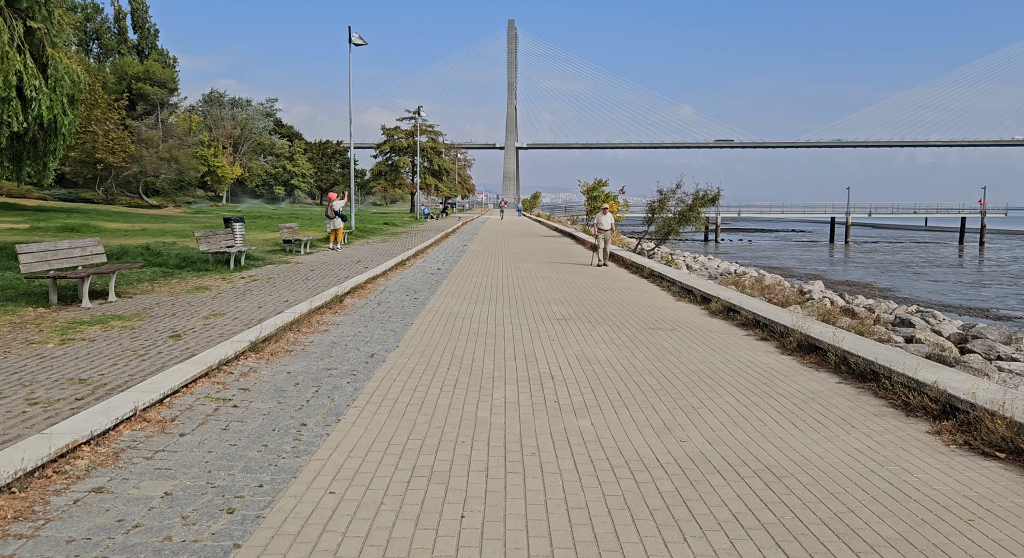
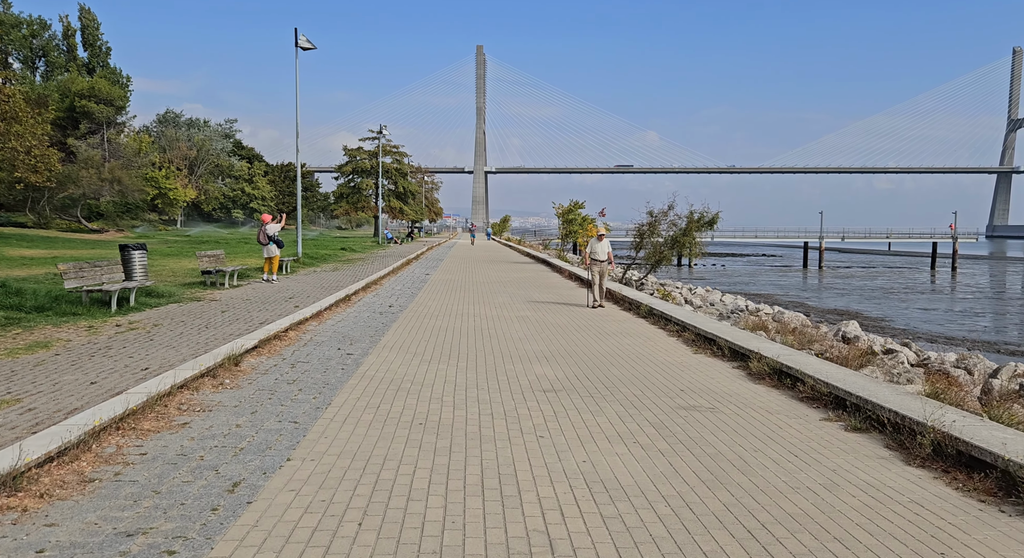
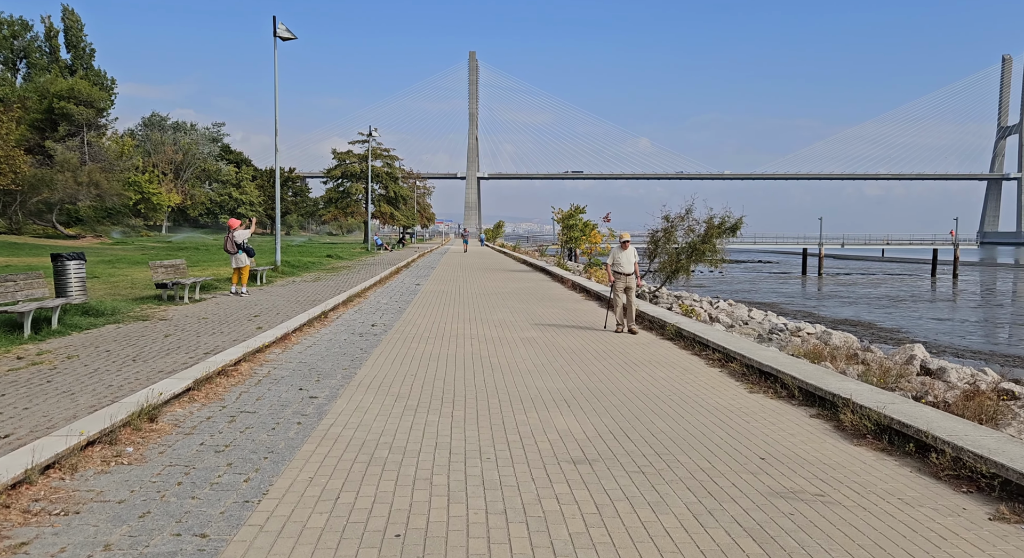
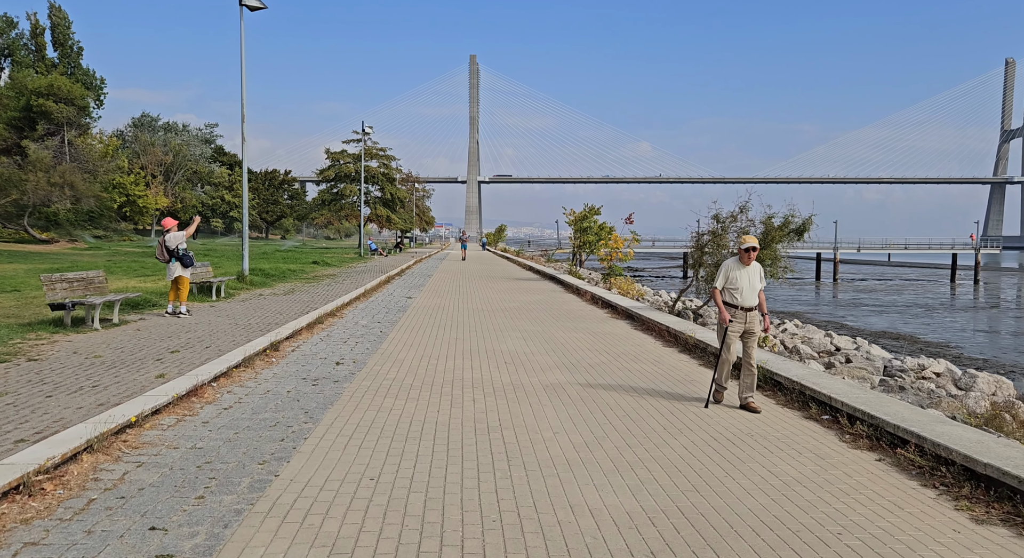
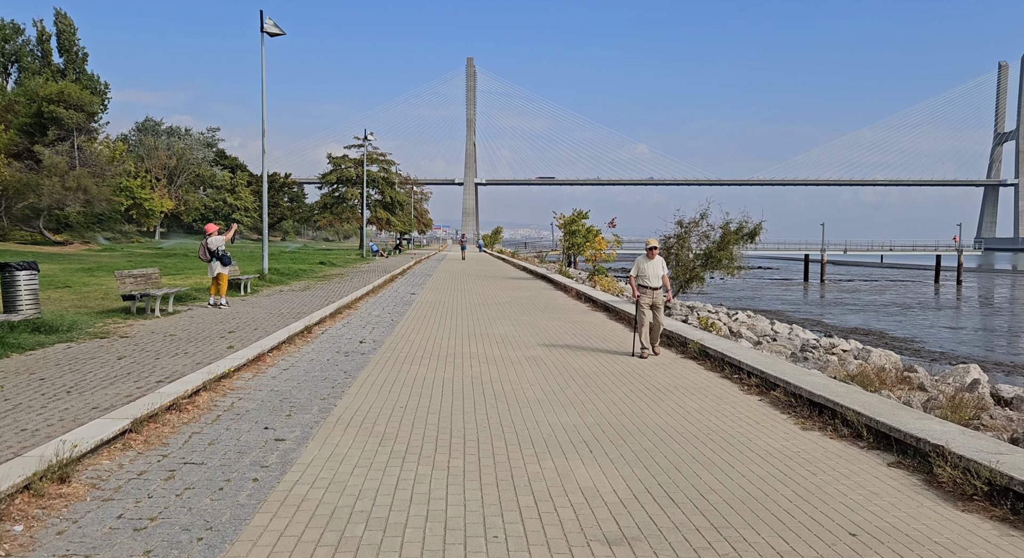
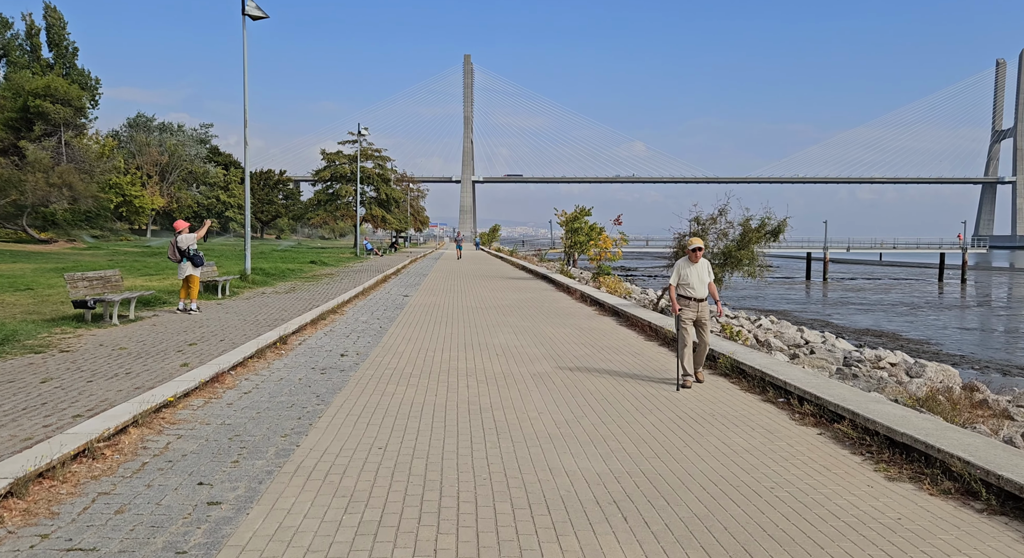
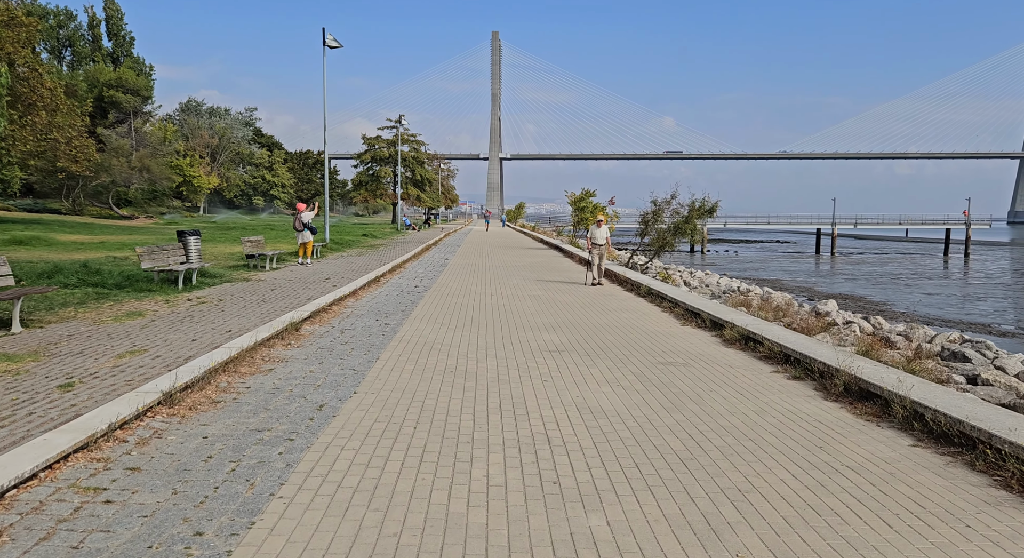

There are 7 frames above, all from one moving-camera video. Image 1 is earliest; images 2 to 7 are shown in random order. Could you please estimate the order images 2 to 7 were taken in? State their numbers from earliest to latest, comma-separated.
7, 2, 3, 5, 6, 4
